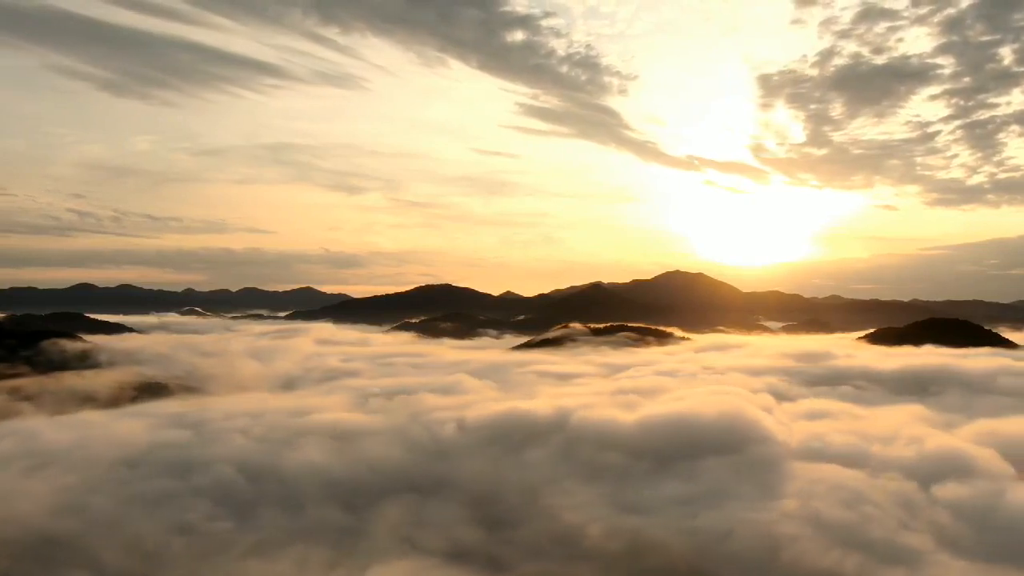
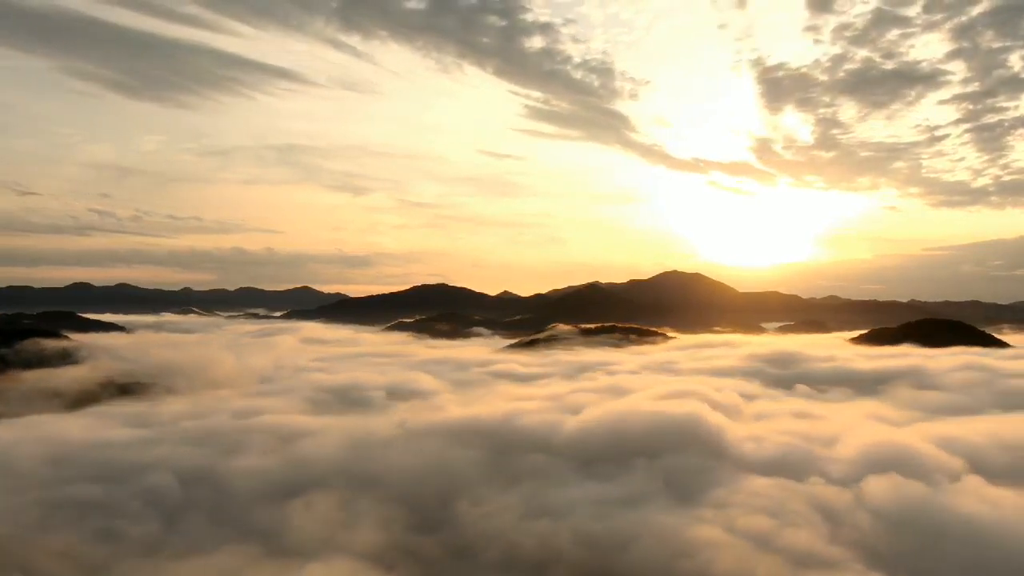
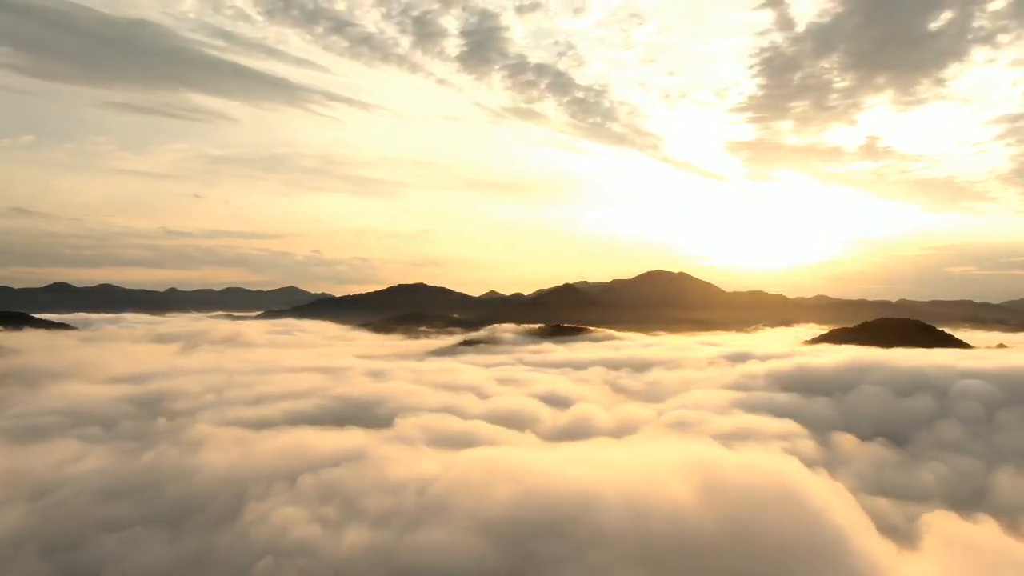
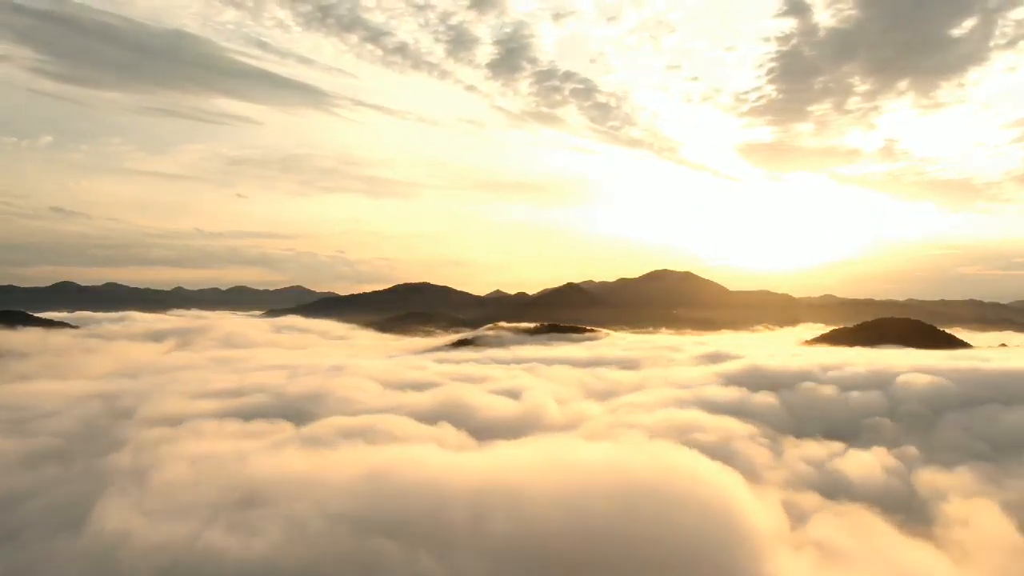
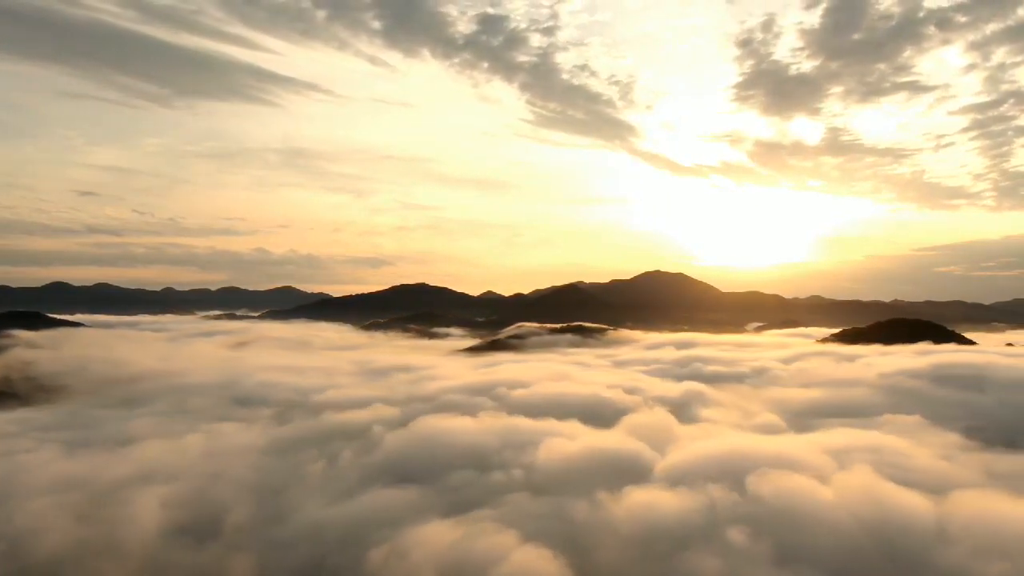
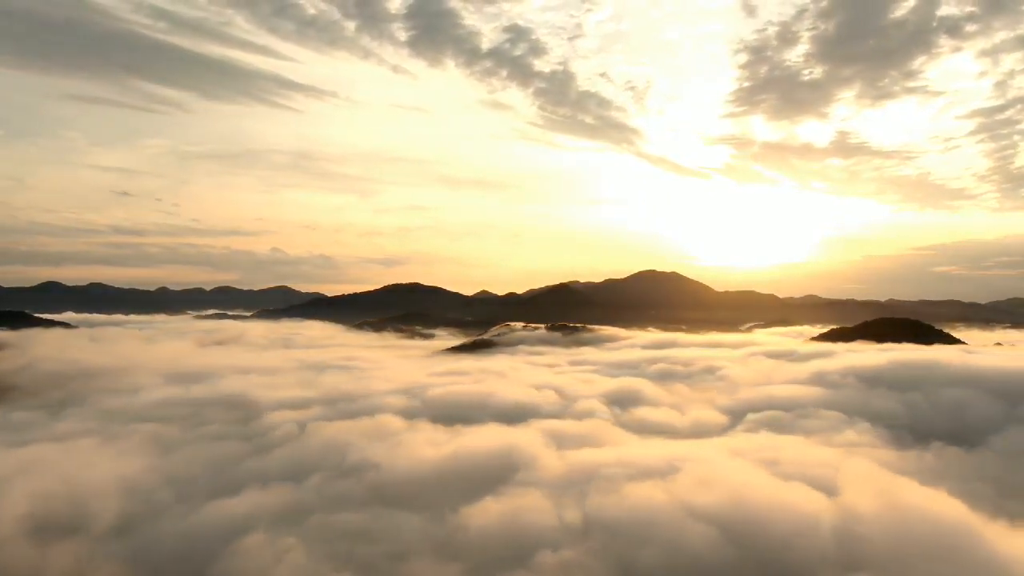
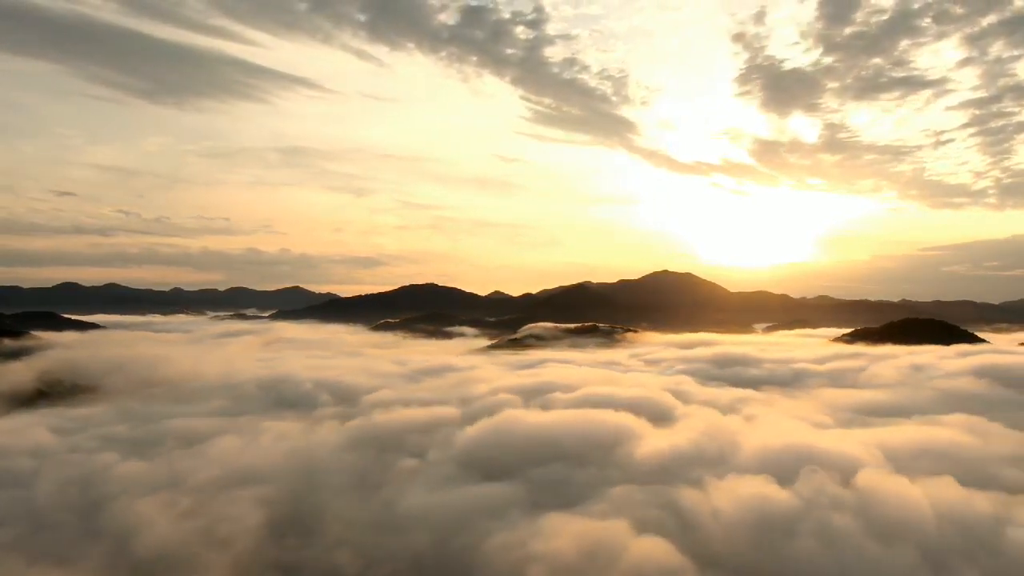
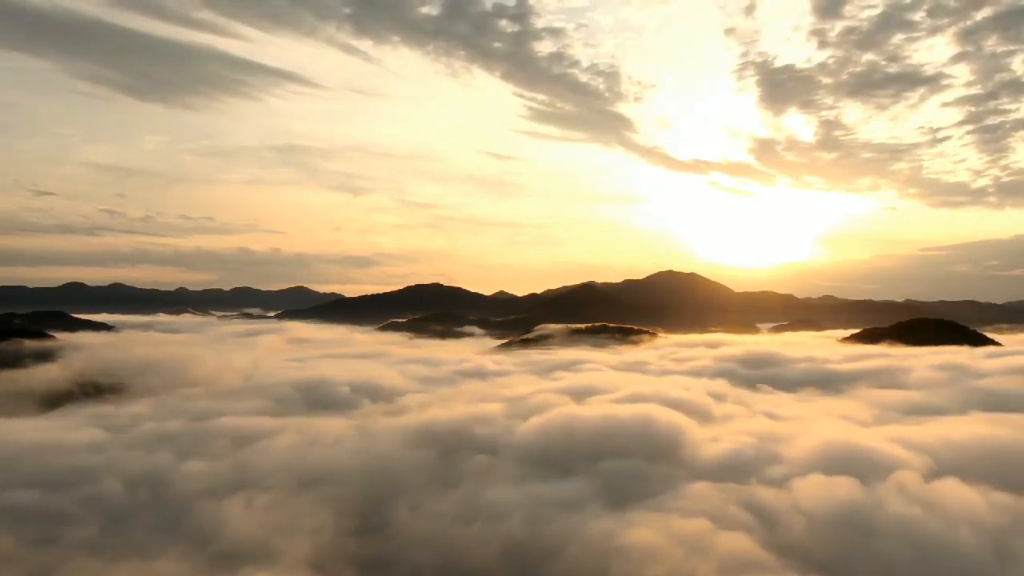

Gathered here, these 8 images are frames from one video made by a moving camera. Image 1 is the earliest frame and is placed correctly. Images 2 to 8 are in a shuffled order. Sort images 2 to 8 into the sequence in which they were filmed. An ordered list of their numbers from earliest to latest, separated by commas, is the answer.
2, 8, 7, 5, 6, 3, 4
